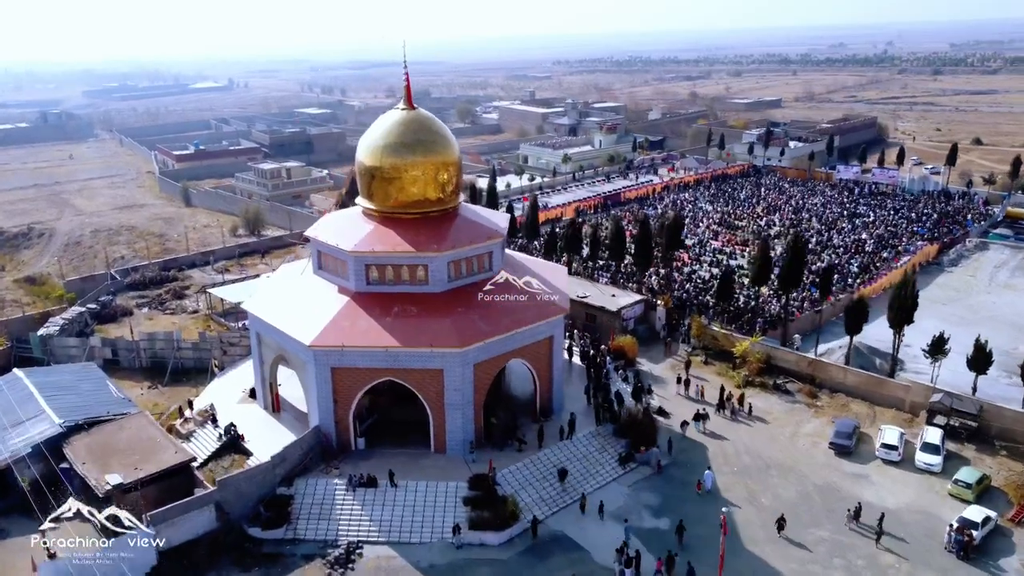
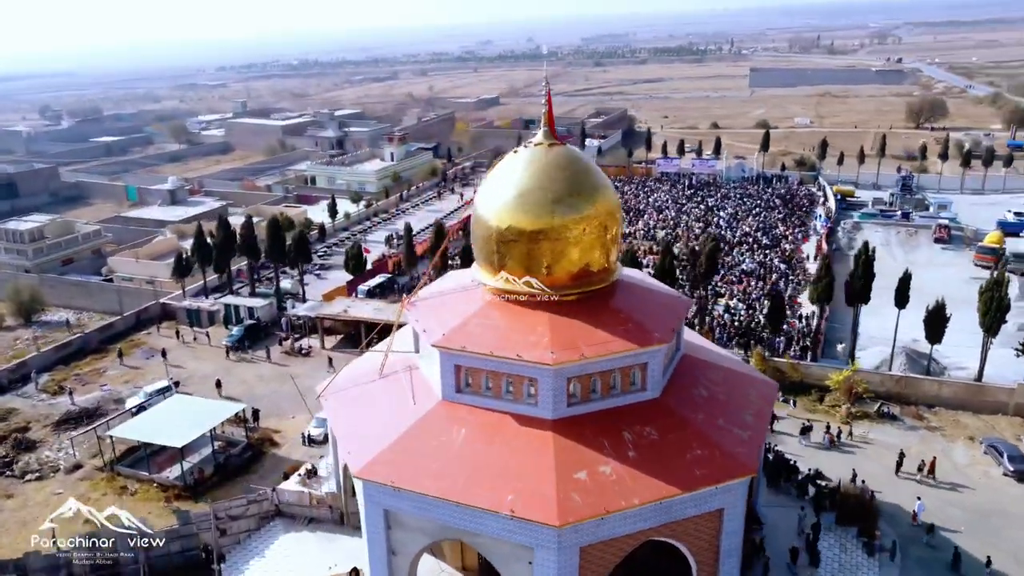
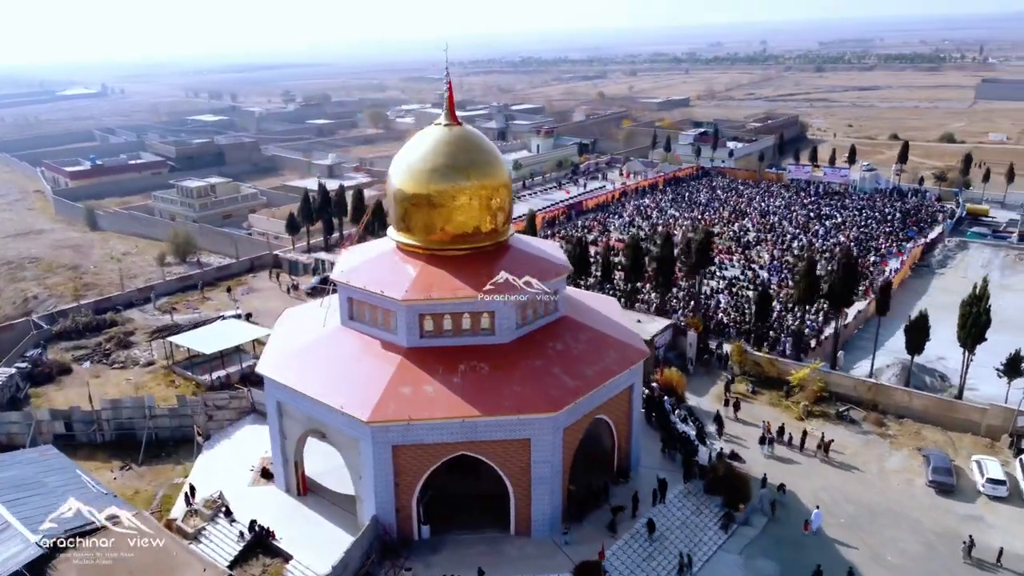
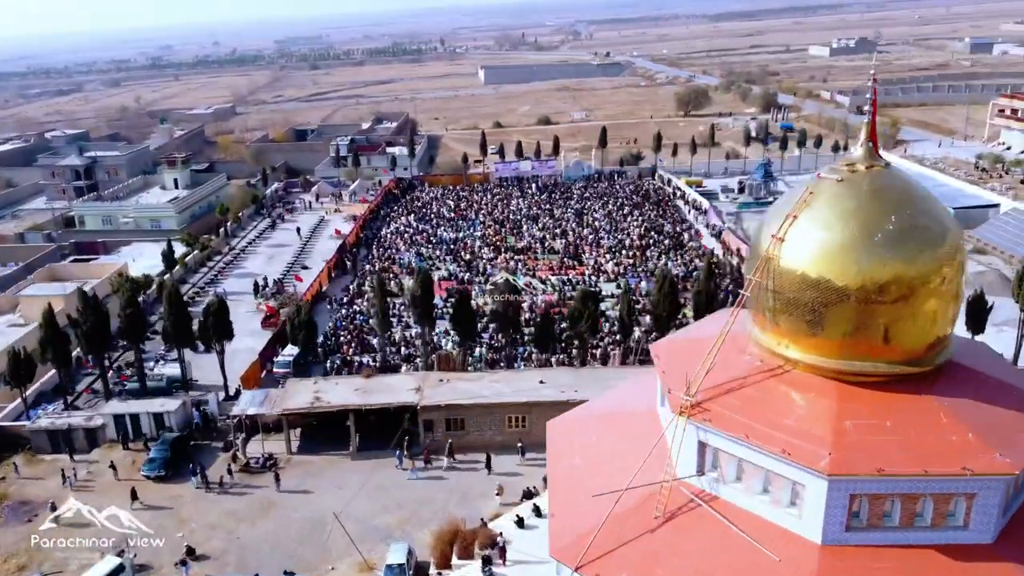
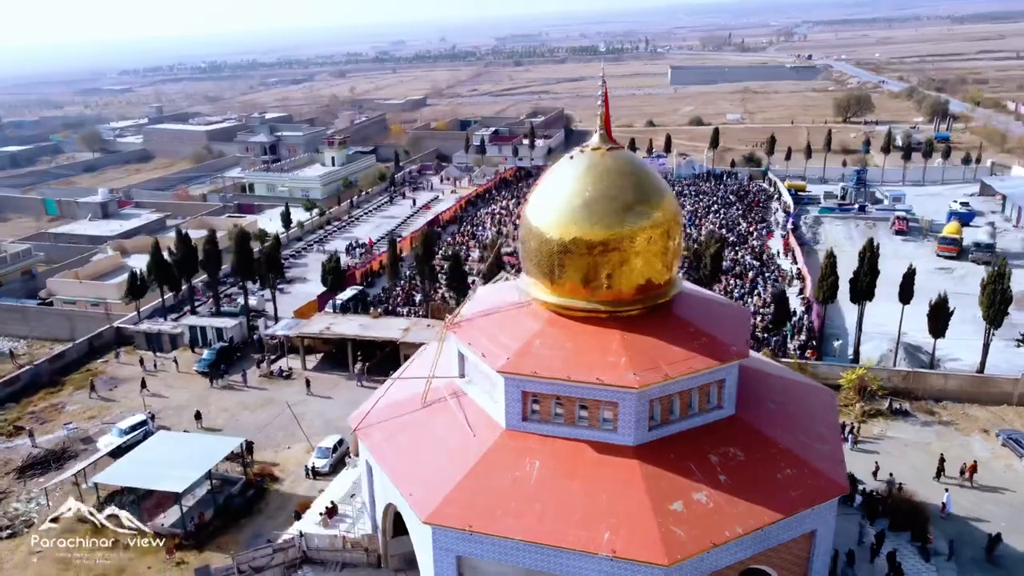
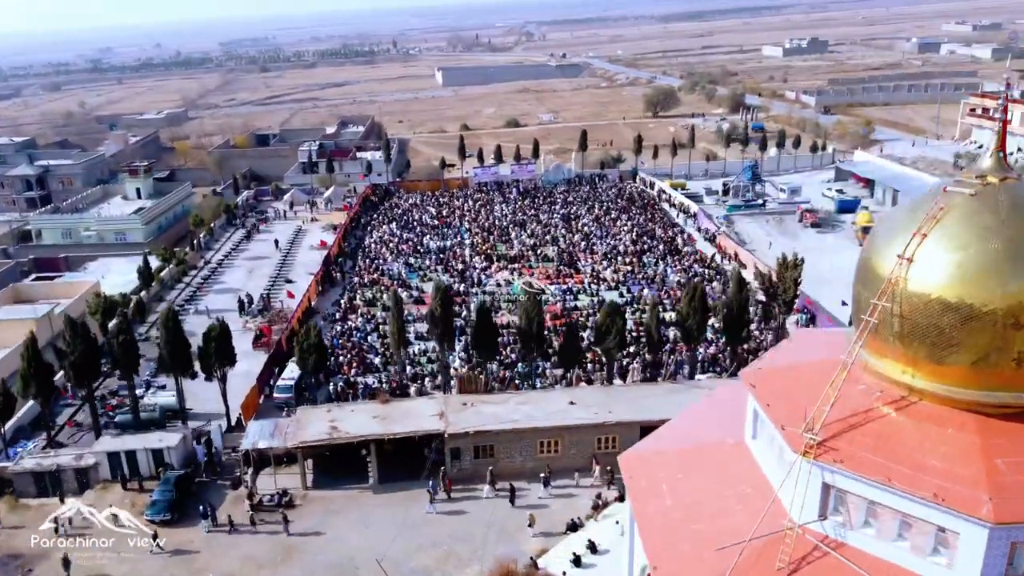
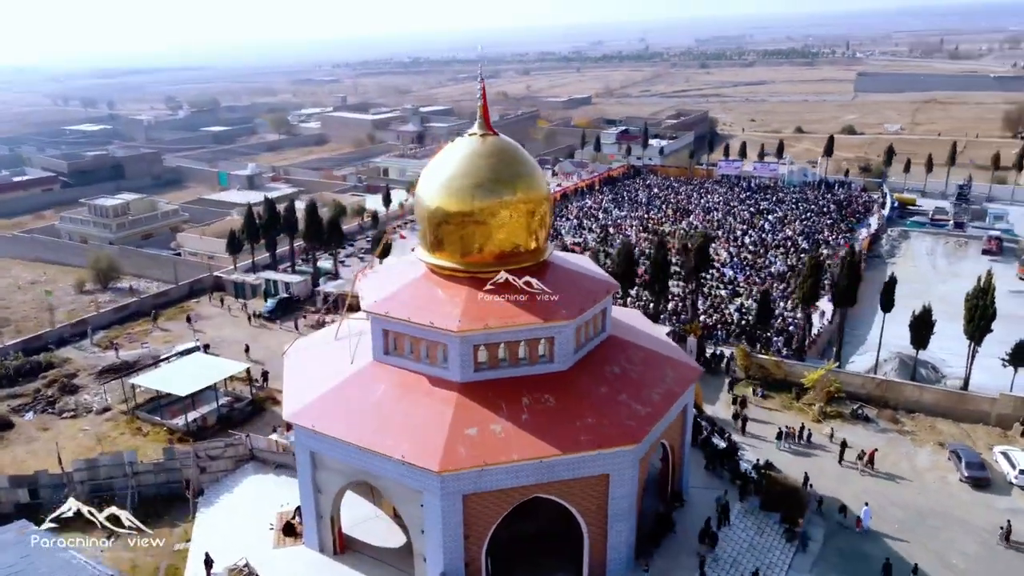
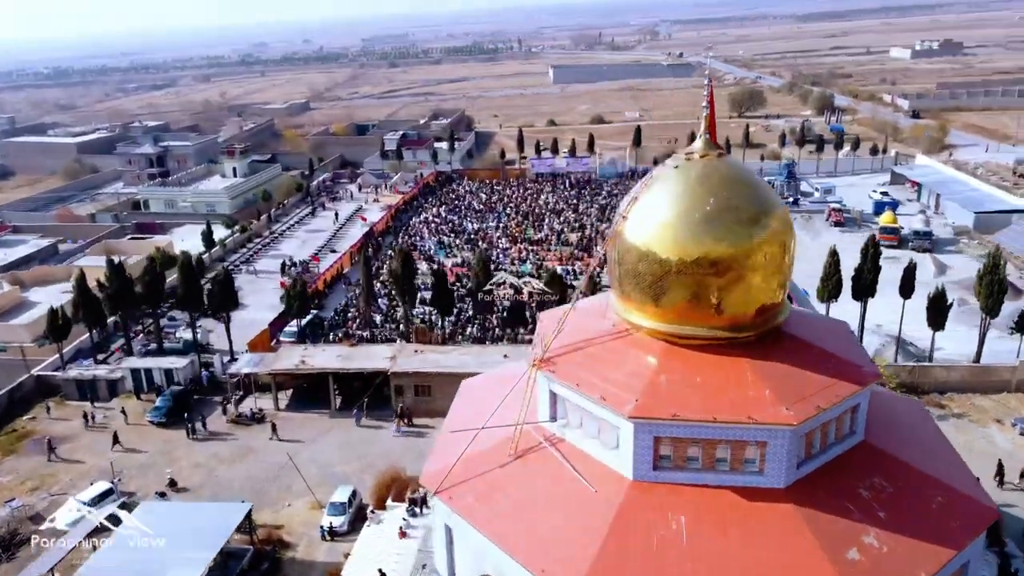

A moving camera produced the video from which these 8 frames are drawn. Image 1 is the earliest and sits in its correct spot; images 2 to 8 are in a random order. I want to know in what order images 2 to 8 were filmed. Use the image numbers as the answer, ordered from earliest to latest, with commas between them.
3, 7, 2, 5, 8, 4, 6
